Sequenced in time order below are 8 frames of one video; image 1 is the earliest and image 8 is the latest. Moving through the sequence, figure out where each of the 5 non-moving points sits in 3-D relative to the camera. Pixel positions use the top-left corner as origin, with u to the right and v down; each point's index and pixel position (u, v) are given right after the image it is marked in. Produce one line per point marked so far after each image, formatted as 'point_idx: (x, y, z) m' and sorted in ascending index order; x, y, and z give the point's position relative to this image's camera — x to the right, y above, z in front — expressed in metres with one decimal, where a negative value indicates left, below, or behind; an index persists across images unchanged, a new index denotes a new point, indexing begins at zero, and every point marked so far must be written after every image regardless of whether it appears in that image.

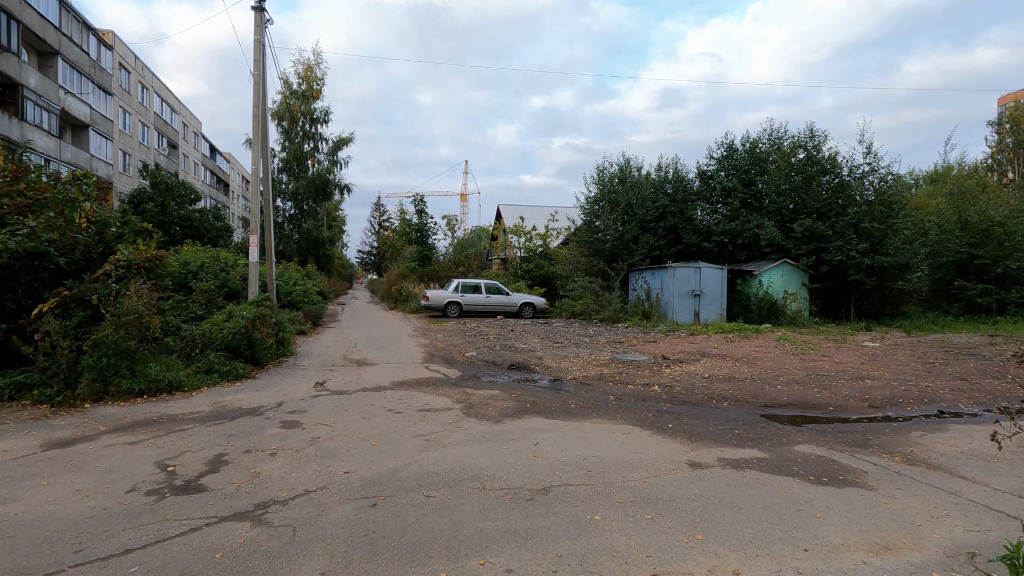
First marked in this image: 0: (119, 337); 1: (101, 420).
0: (-5.4, -0.7, +7.4) m
1: (-4.8, -1.5, +6.2) m
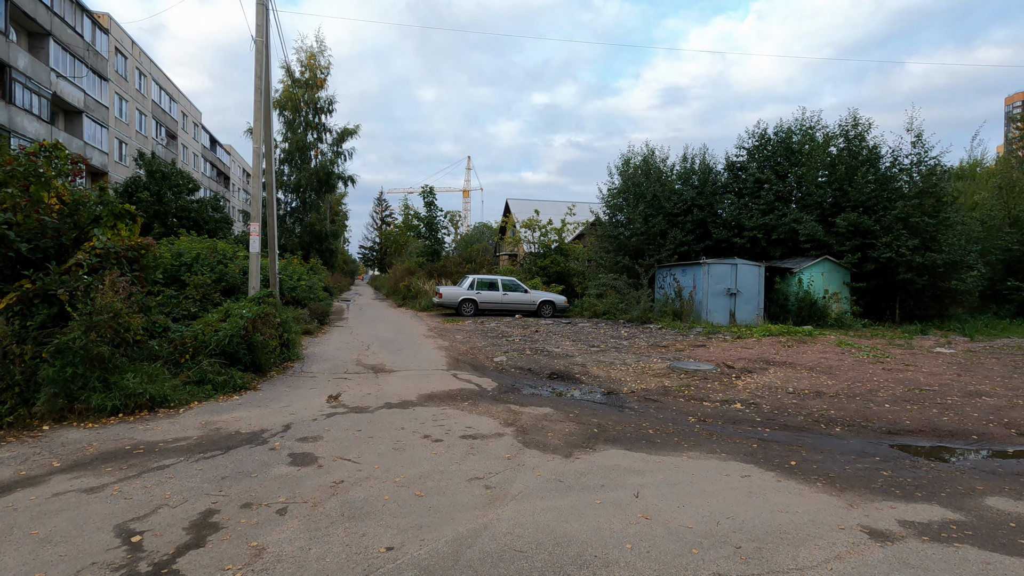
0: (-4.7, -0.6, +6.0) m
1: (-4.1, -1.5, +4.8) m
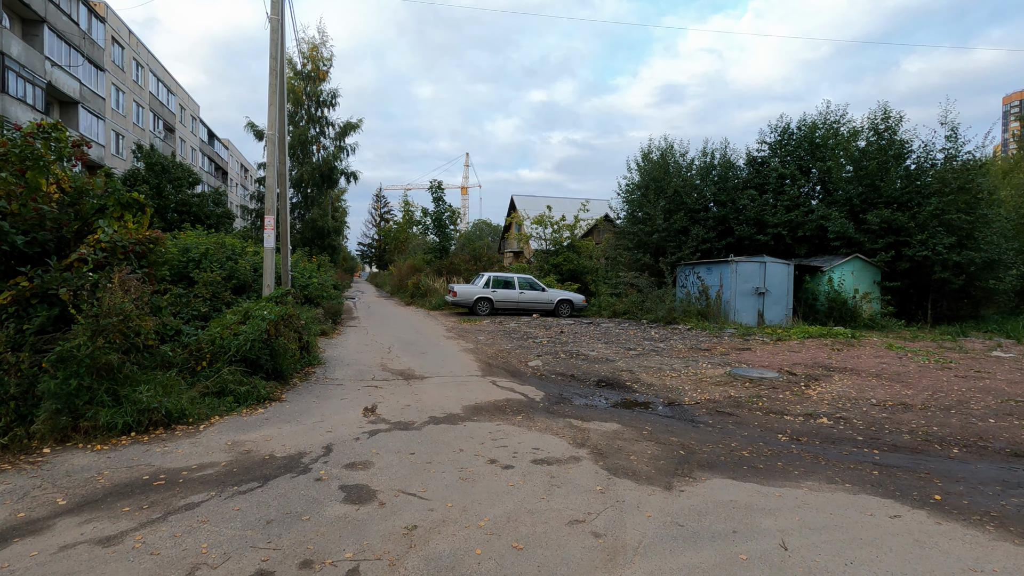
0: (-4.0, -0.6, +5.2) m
1: (-3.4, -1.5, +4.0) m
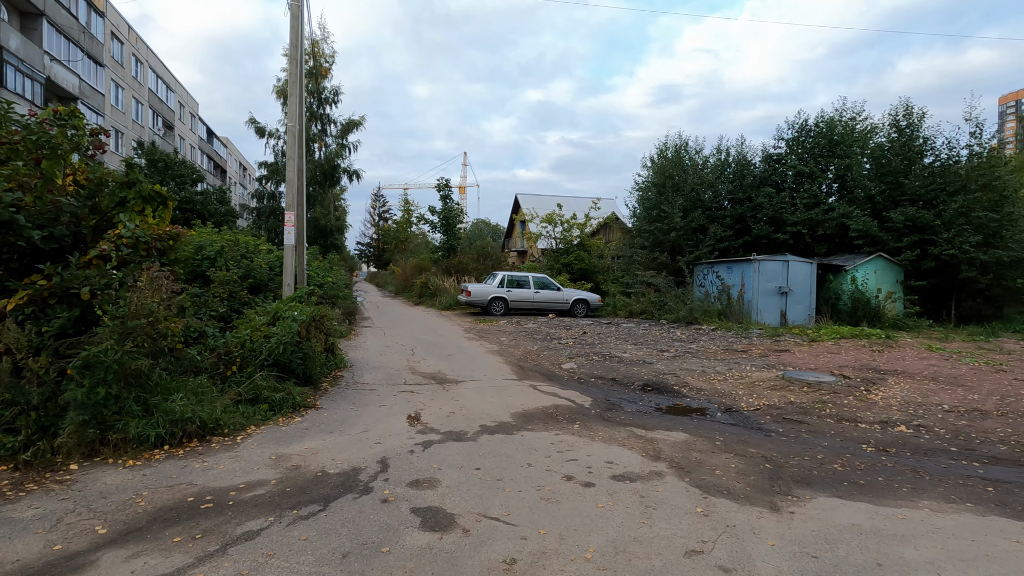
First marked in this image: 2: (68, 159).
0: (-3.4, -0.6, +4.7) m
1: (-2.7, -1.5, +3.6) m
2: (-5.1, +1.5, +6.2) m
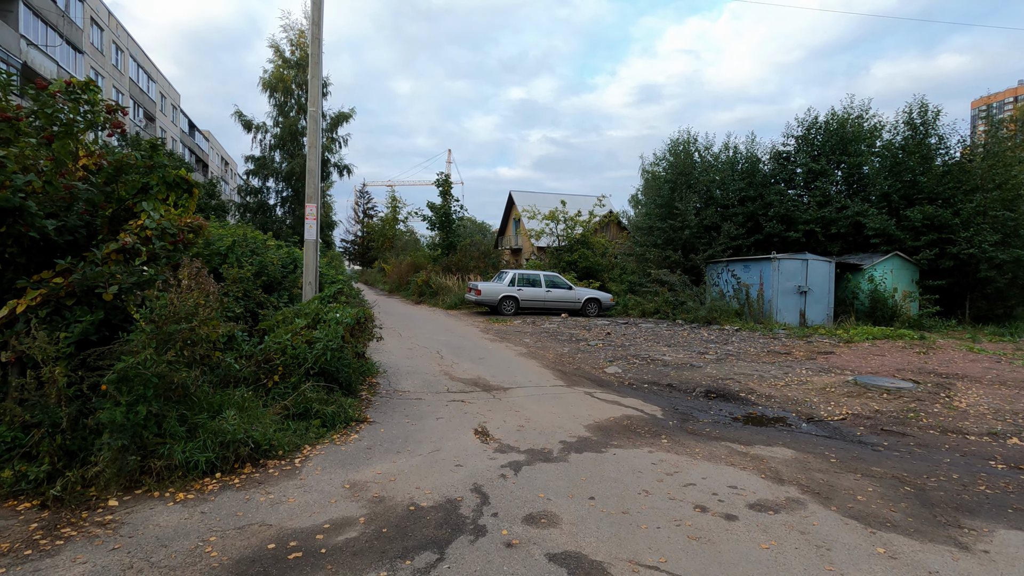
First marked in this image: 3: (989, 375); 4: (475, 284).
0: (-2.6, -0.6, +4.0) m
1: (-1.9, -1.5, +2.9) m
2: (-4.3, +1.5, +5.4) m
3: (+7.6, -1.4, +8.6) m
4: (-1.3, +0.1, +18.2) m
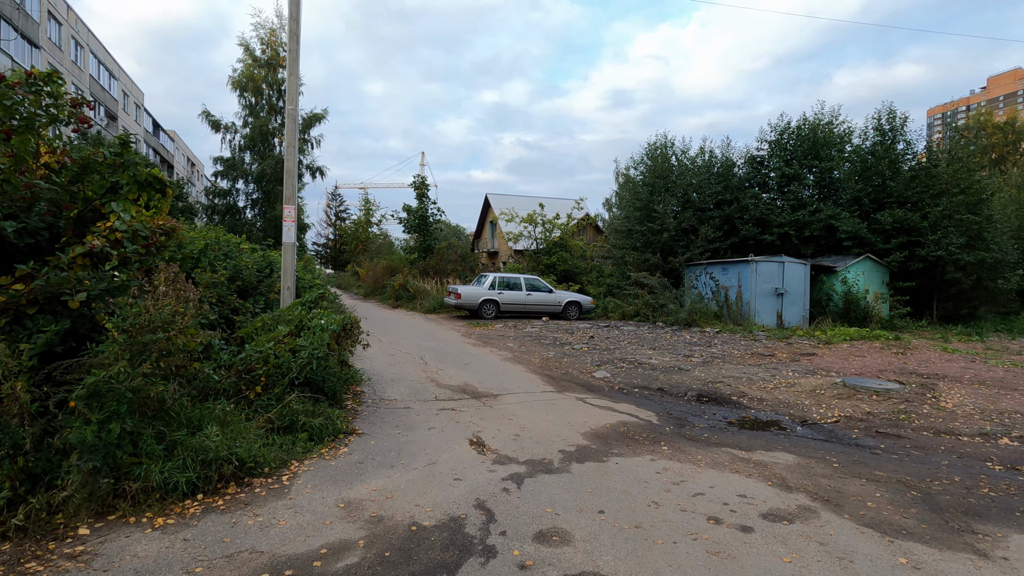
0: (-2.6, -0.6, +3.7) m
1: (-1.8, -1.5, +2.6) m
2: (-4.4, +1.4, +5.0) m
3: (+7.4, -1.4, +8.7) m
4: (-1.9, 0.0, +17.9) m
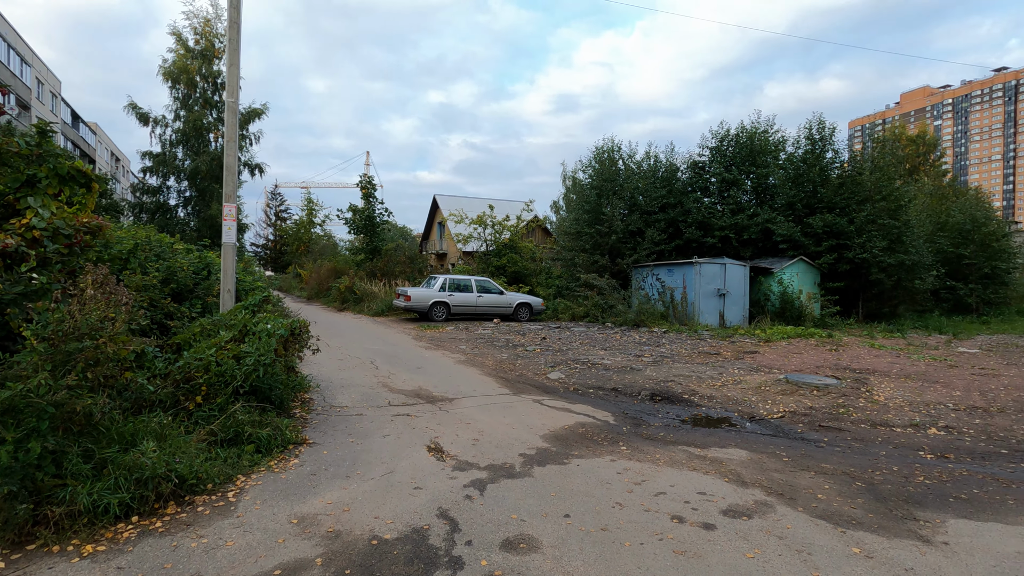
0: (-2.8, -0.6, +3.3) m
1: (-1.9, -1.5, +2.3) m
2: (-4.8, +1.4, +4.5) m
3: (+6.7, -1.4, +9.3) m
4: (-3.6, -0.1, +17.6) m
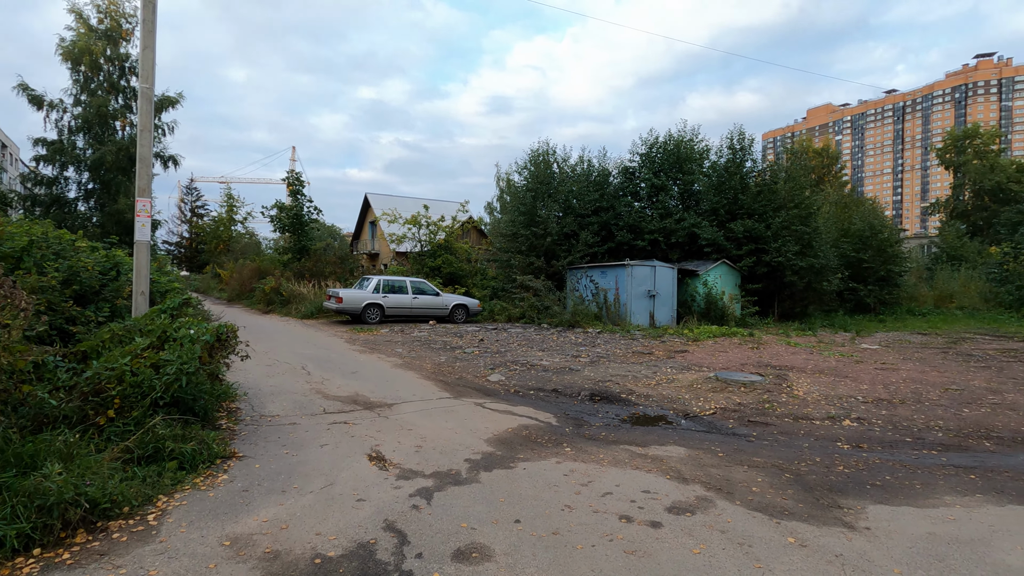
0: (-3.1, -0.6, +2.9) m
1: (-2.1, -1.5, +2.0) m
2: (-5.2, +1.4, +3.8) m
3: (+5.6, -1.4, +10.0) m
4: (-5.6, -0.1, +16.9) m
